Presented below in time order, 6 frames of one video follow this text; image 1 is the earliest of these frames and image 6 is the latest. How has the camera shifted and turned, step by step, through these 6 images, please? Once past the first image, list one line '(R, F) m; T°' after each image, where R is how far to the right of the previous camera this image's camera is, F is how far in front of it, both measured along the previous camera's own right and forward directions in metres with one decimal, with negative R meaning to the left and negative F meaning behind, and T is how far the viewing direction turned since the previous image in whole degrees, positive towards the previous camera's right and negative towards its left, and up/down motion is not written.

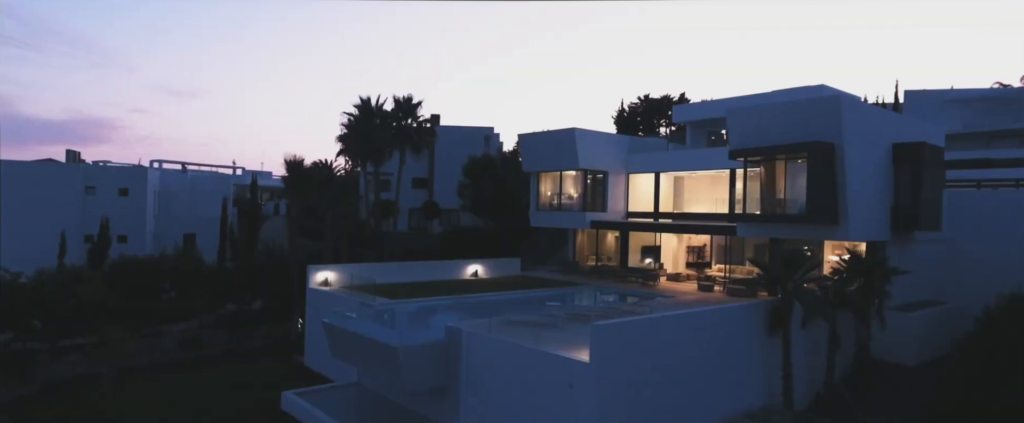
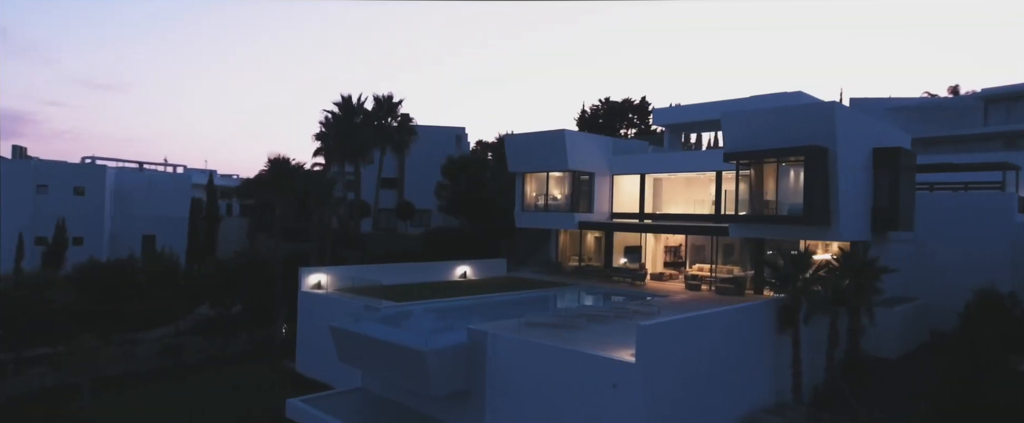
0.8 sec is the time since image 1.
(-2.5, +0.1) m; +6°
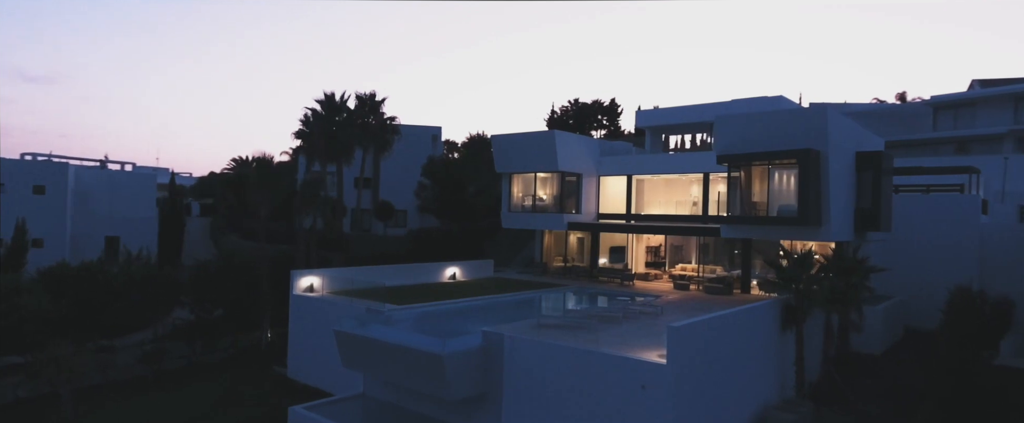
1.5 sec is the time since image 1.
(-1.9, +0.2) m; +5°
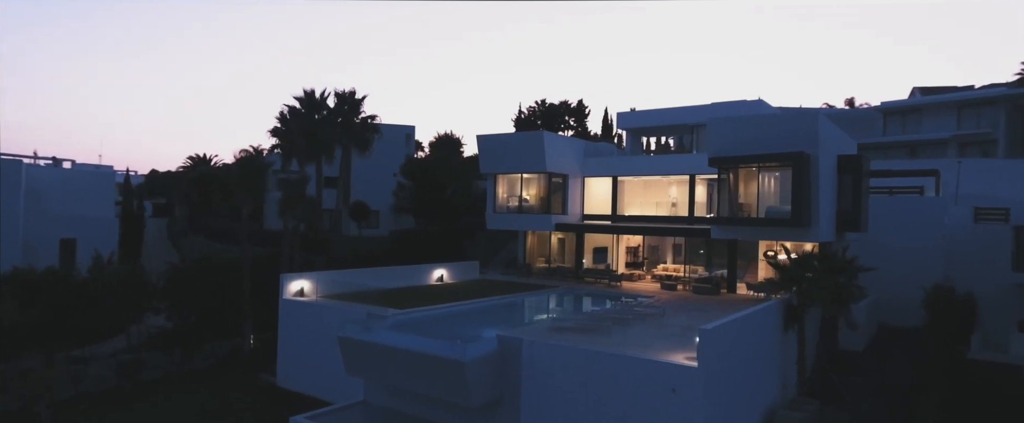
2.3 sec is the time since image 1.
(-2.0, +0.3) m; +5°
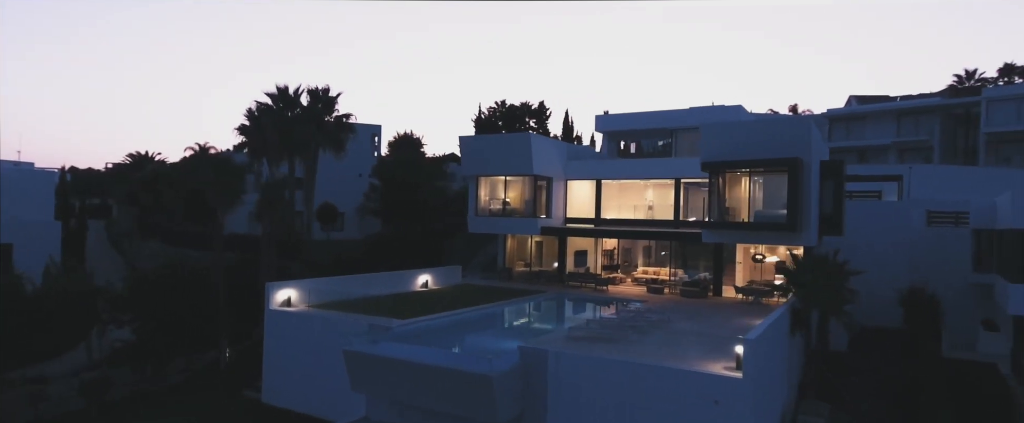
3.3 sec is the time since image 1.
(-2.4, +0.8) m; +7°
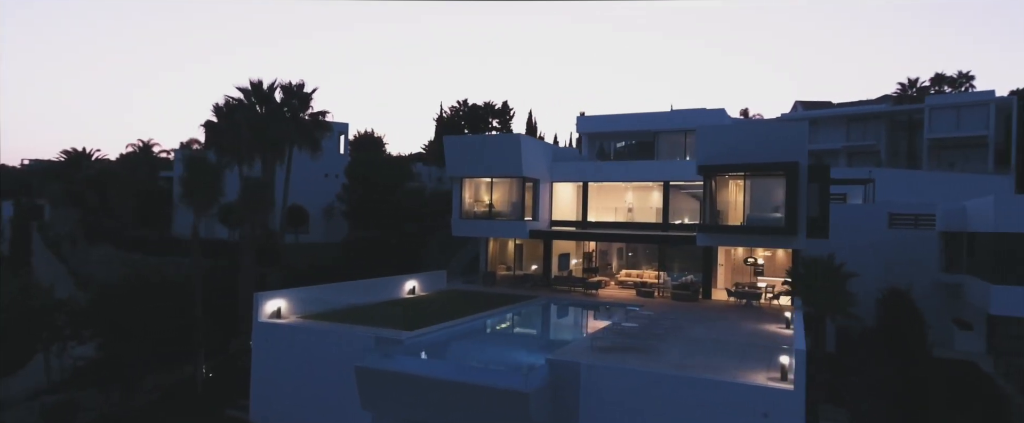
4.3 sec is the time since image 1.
(-2.3, +1.0) m; +6°
